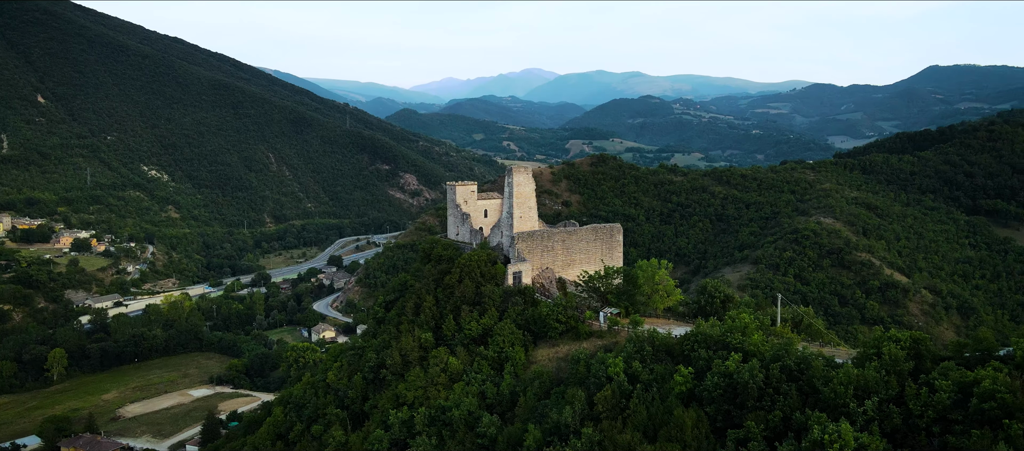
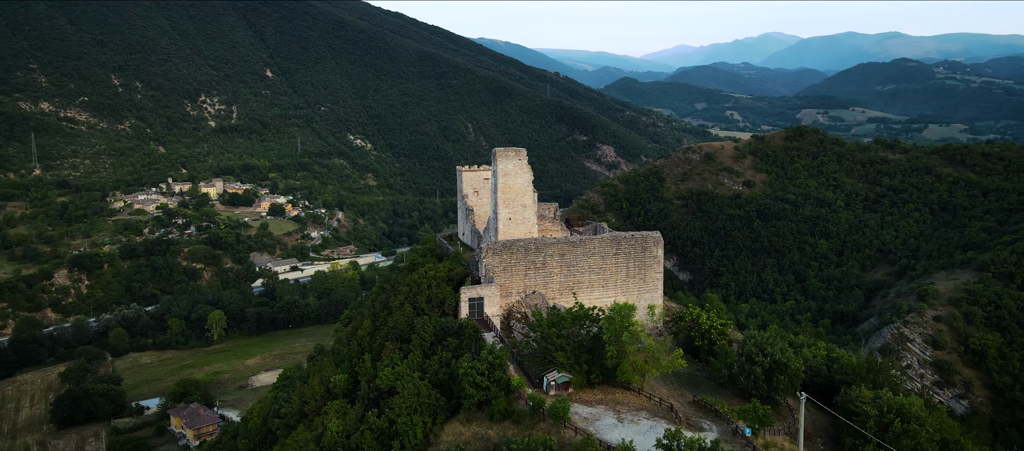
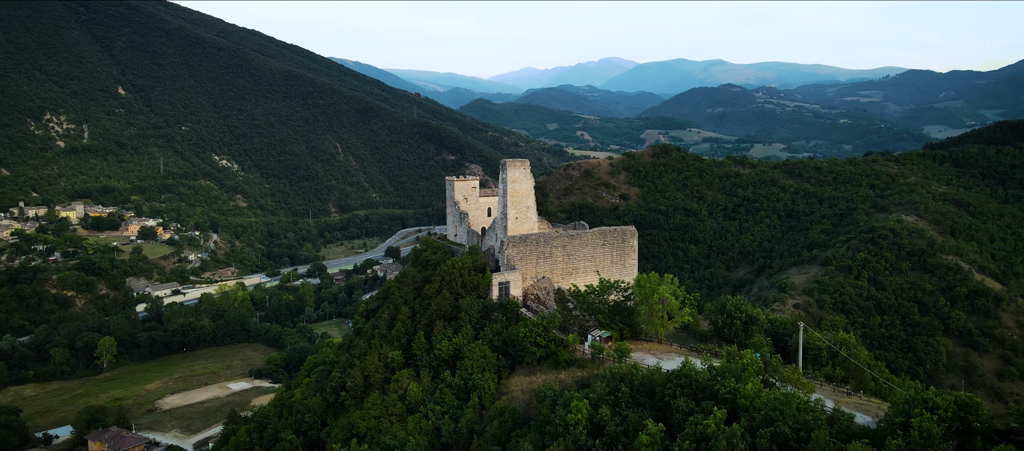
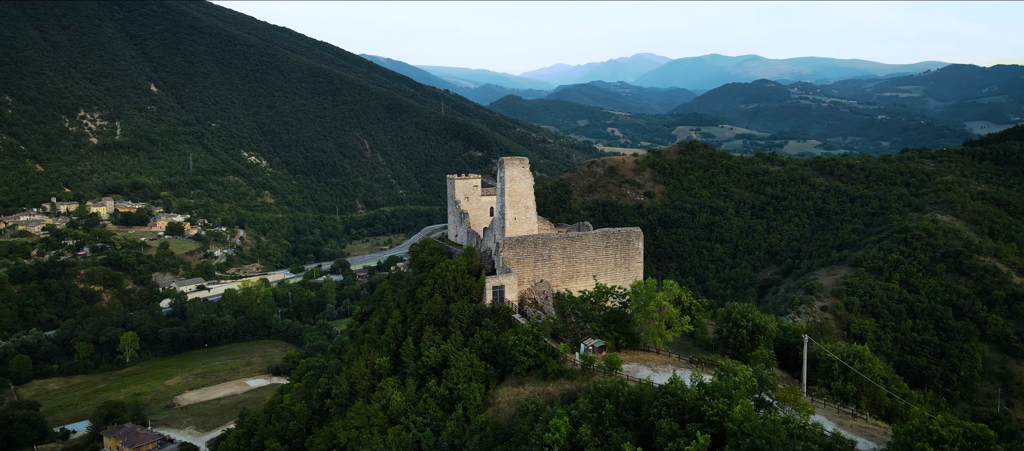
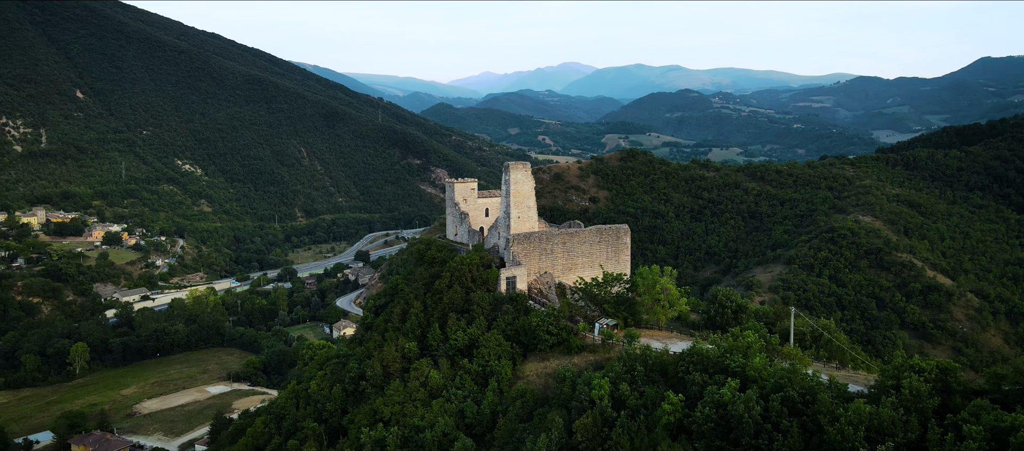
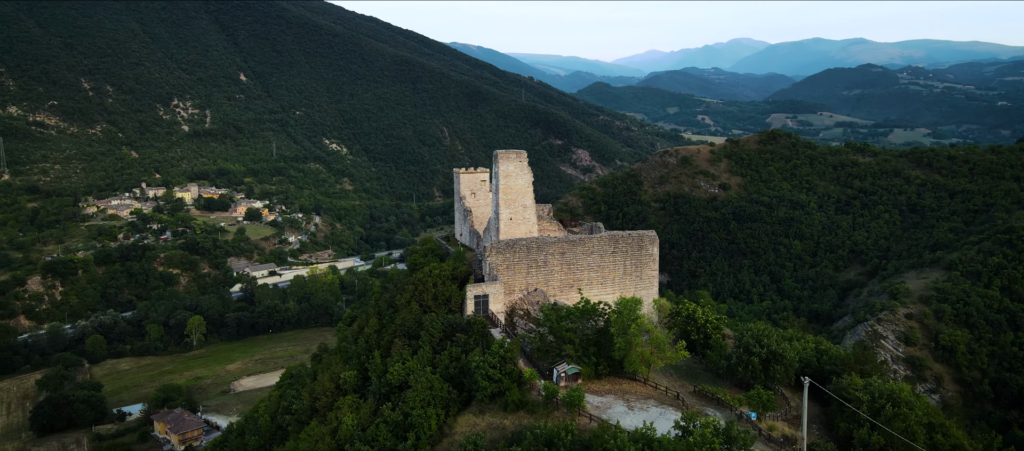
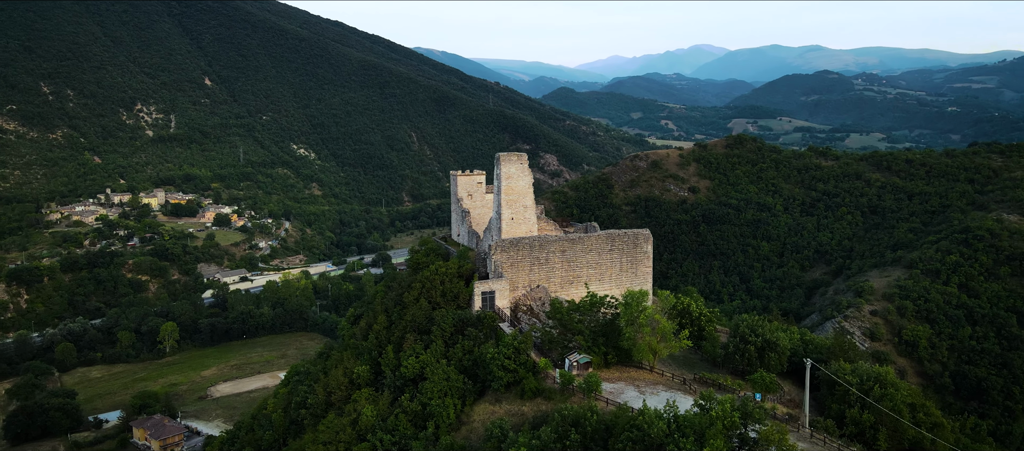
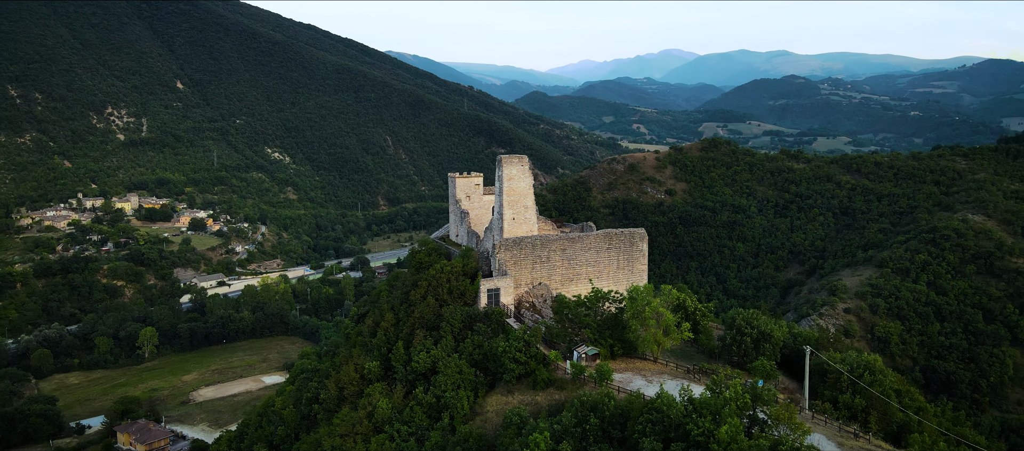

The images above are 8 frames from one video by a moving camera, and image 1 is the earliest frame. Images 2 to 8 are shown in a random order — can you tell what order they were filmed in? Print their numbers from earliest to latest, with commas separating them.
5, 3, 4, 8, 7, 6, 2
